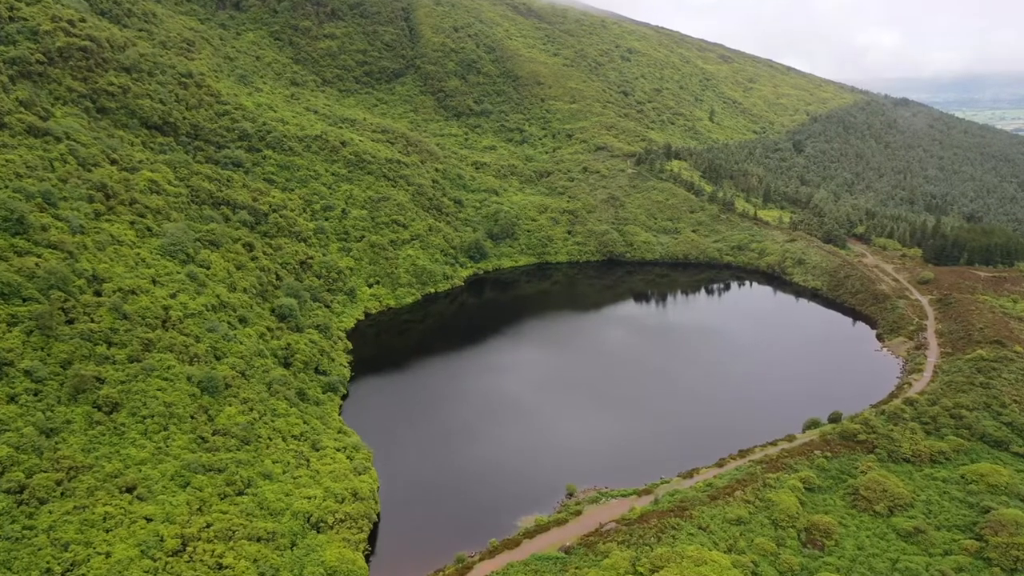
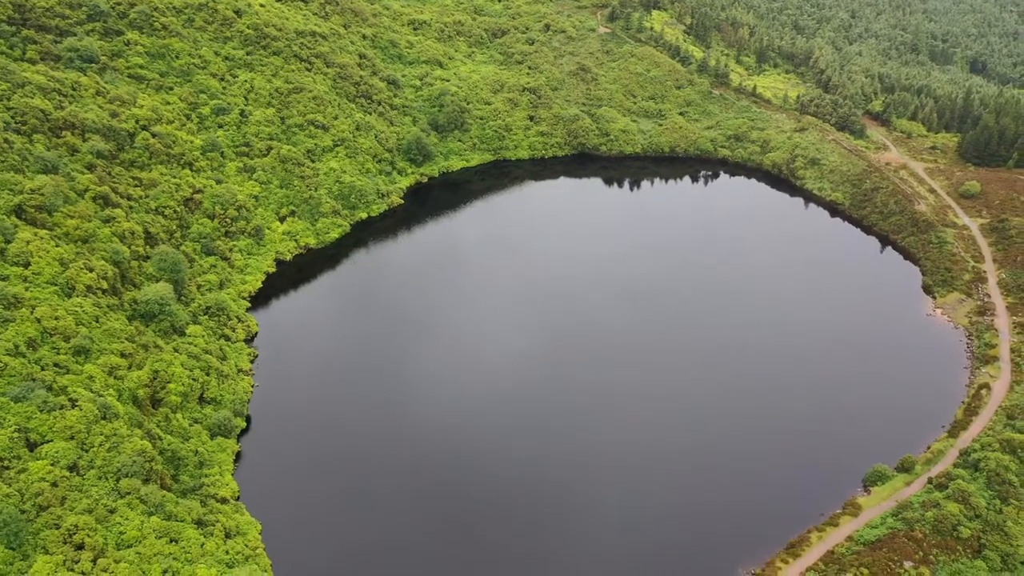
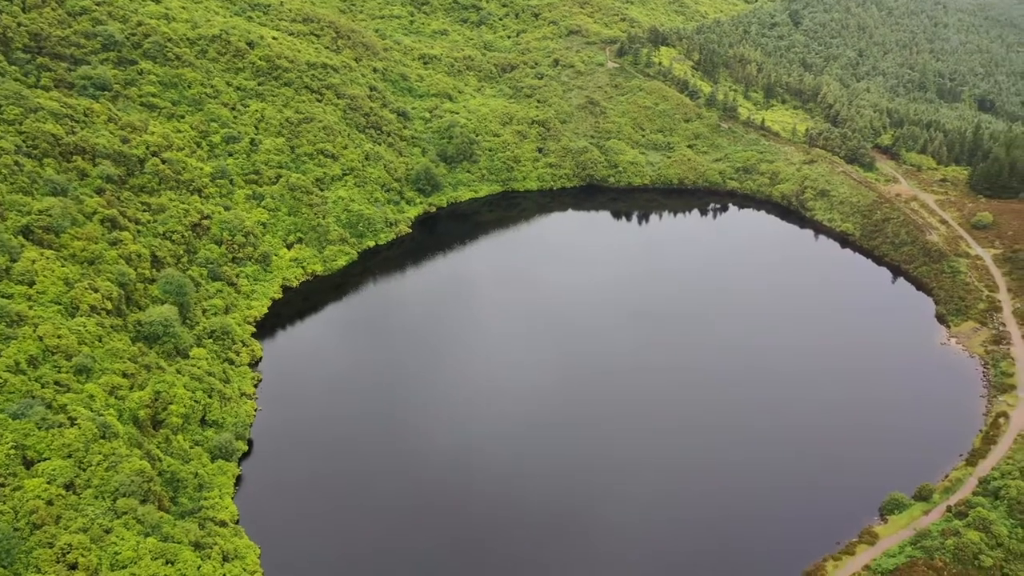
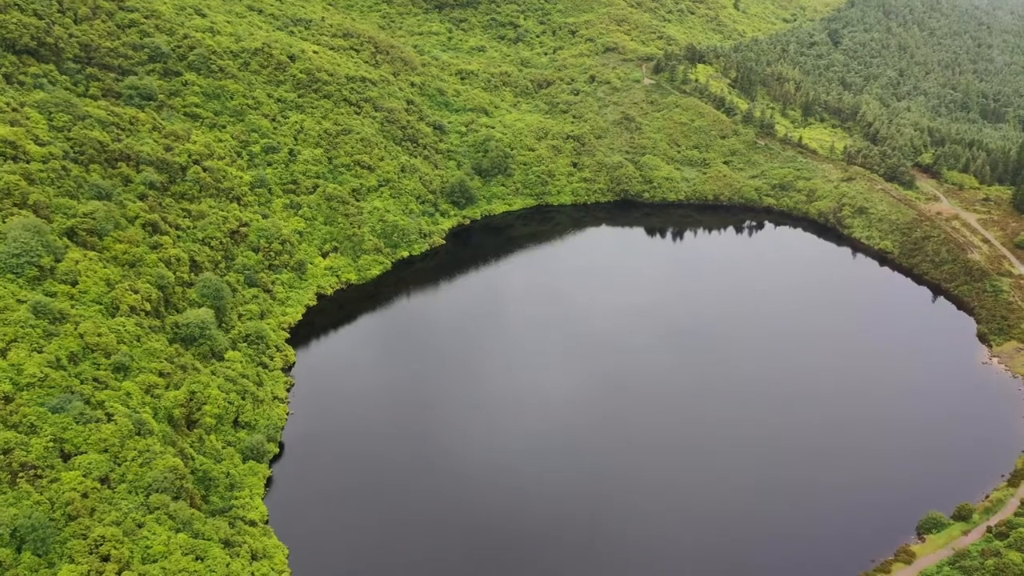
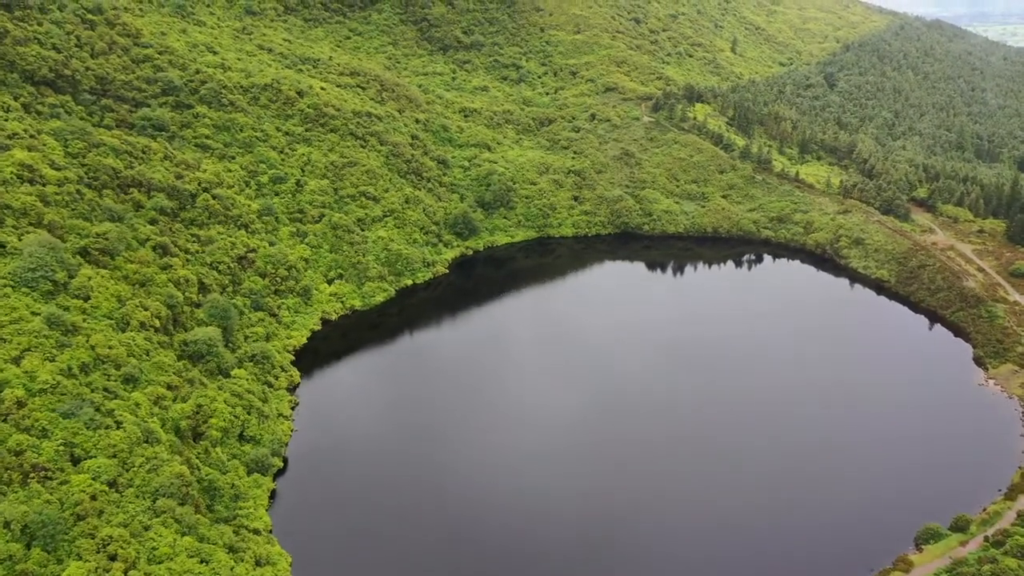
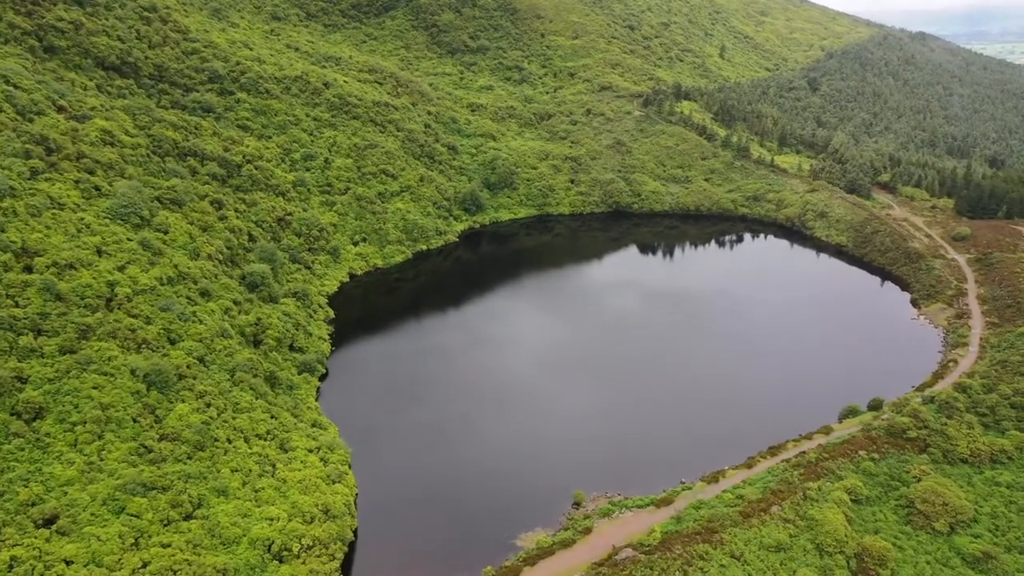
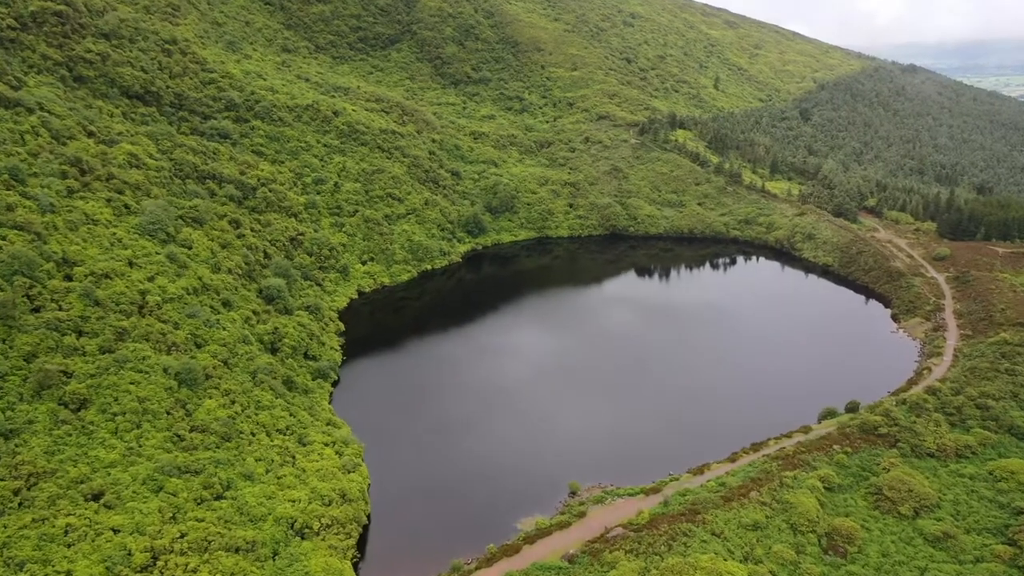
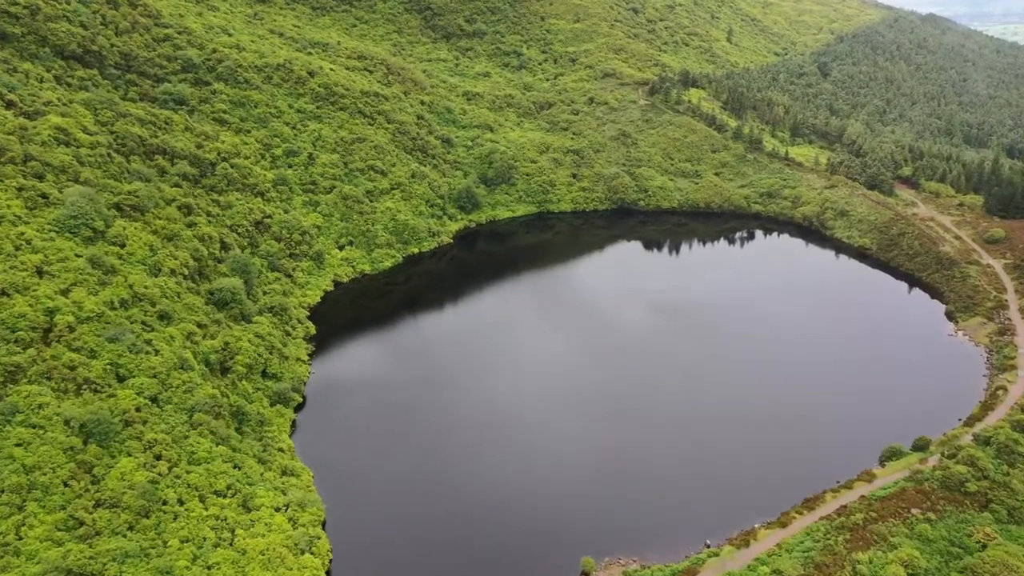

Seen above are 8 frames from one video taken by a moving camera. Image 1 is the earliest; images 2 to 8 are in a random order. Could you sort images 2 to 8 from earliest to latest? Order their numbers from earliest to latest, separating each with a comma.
7, 6, 8, 5, 4, 3, 2
